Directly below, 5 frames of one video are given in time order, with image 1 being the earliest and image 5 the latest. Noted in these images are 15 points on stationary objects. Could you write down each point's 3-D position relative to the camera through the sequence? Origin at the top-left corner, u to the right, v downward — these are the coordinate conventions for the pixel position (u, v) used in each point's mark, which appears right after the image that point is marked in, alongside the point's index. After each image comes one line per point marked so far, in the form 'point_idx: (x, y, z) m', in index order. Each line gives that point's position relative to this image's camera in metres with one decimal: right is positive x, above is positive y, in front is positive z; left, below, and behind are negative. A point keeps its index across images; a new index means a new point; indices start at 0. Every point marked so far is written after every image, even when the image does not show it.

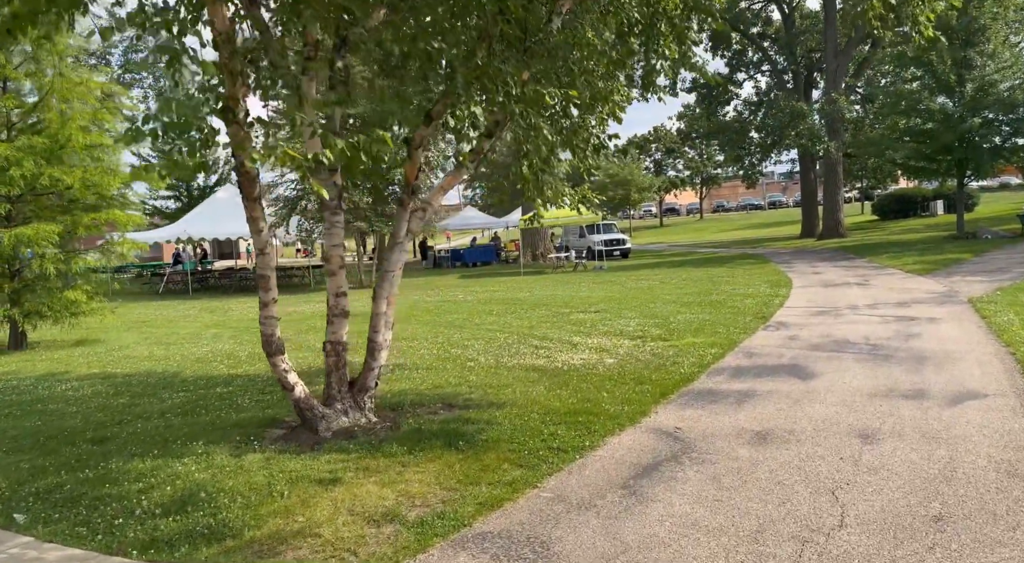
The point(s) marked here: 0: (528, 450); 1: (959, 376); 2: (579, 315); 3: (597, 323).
0: (+0.1, -1.1, +5.1) m
1: (+4.3, -0.9, +7.4) m
2: (+1.1, -0.6, +13.4) m
3: (+1.3, -0.7, +12.4) m
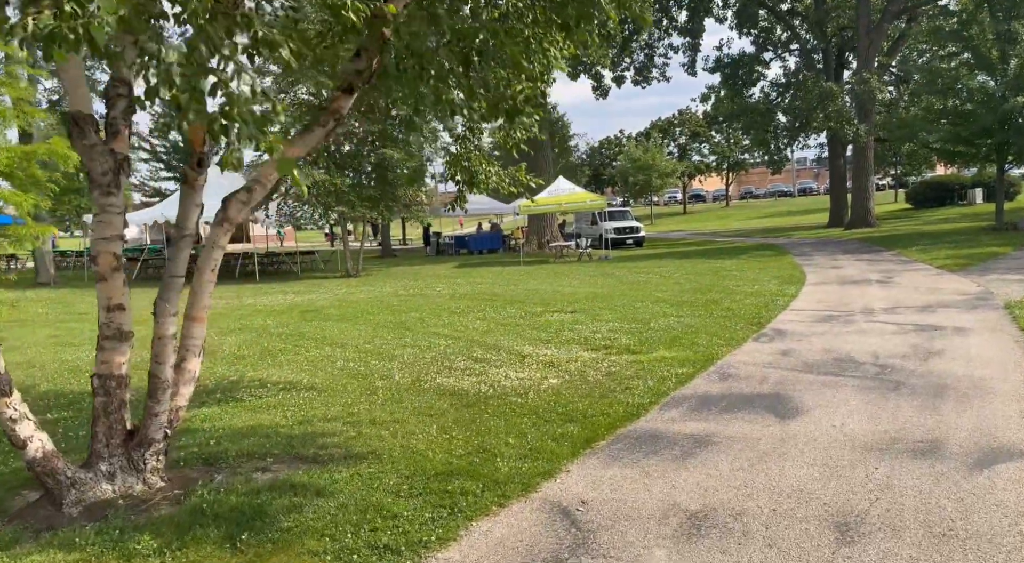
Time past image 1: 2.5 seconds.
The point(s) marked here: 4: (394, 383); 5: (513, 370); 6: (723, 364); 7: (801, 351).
0: (-0.8, -1.2, +3.5) m
1: (+3.4, -1.0, +5.6) m
2: (+0.6, -0.6, +11.8) m
3: (+0.7, -0.6, +10.7) m
4: (-1.1, -0.9, +7.2) m
5: (0.0, -0.9, +7.8) m
6: (+2.2, -0.9, +7.9) m
7: (+3.2, -0.8, +8.6) m
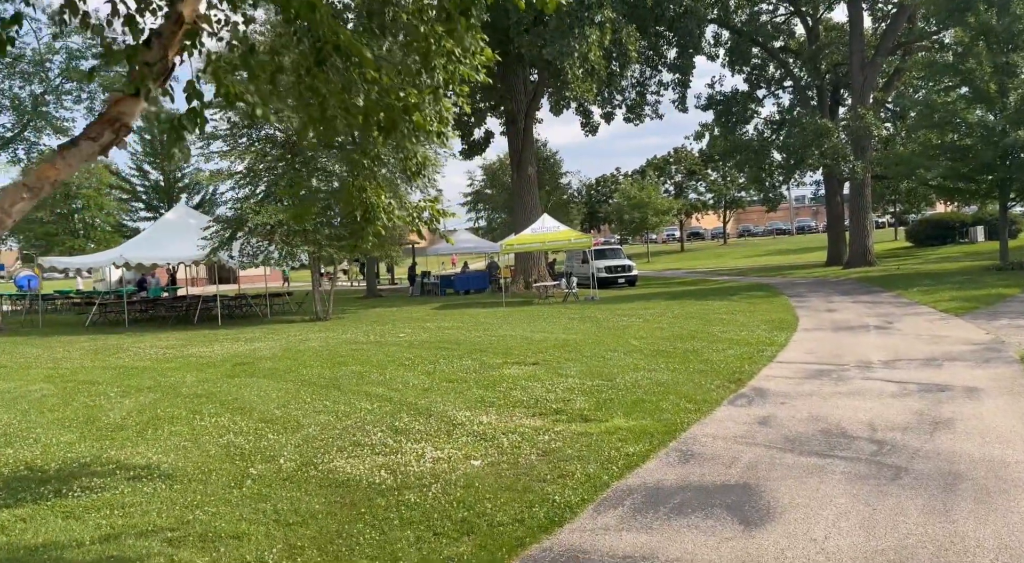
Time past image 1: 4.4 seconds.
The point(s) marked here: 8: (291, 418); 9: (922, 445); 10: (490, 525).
0: (-1.5, -1.5, +2.1) m
1: (+2.8, -1.4, +4.2) m
2: (-0.1, -1.2, +10.4) m
3: (0.0, -1.3, +9.3) m
4: (-1.8, -1.4, +5.8) m
5: (-0.6, -1.4, +6.4) m
6: (+1.5, -1.3, +6.5) m
7: (+2.5, -1.3, +7.2) m
8: (-2.2, -1.4, +7.7) m
9: (+3.3, -1.3, +6.2) m
10: (-0.1, -1.4, +4.6) m
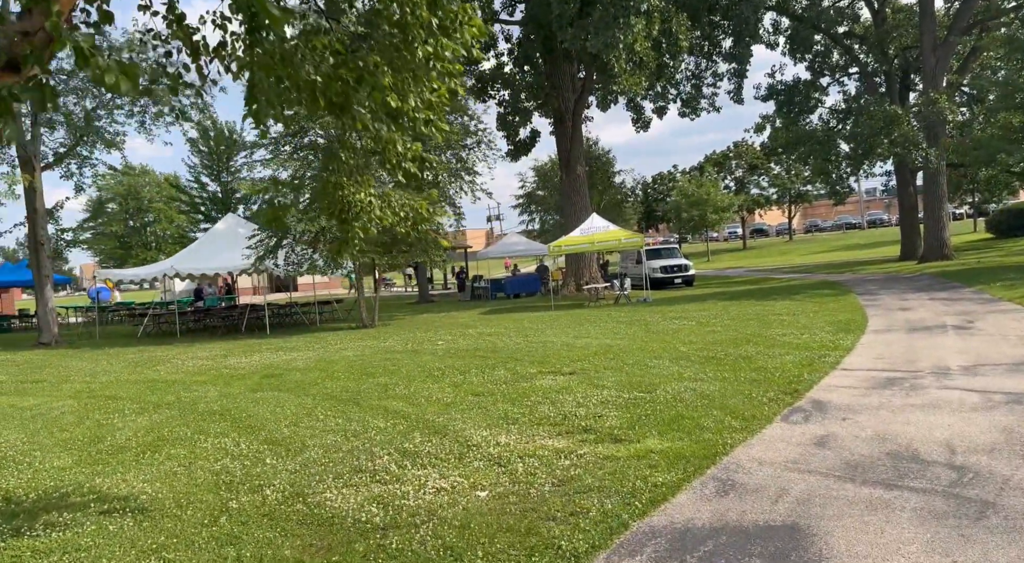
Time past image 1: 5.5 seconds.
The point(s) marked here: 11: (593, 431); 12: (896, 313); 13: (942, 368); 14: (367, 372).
0: (-1.7, -1.6, +1.5) m
1: (+2.7, -1.4, +3.3) m
2: (+0.3, -1.3, +9.7) m
3: (+0.4, -1.3, +8.6) m
4: (-1.7, -1.5, +5.2) m
5: (-0.5, -1.4, +5.7) m
6: (+1.6, -1.3, +5.7) m
7: (+2.7, -1.3, +6.3) m
8: (-2.0, -1.4, +7.1) m
9: (+3.3, -1.3, +5.2) m
10: (-0.2, -1.5, +3.9) m
11: (+0.7, -1.4, +7.0) m
12: (+7.9, -0.6, +15.9) m
13: (+5.2, -1.1, +9.5) m
14: (-2.1, -1.3, +11.4) m
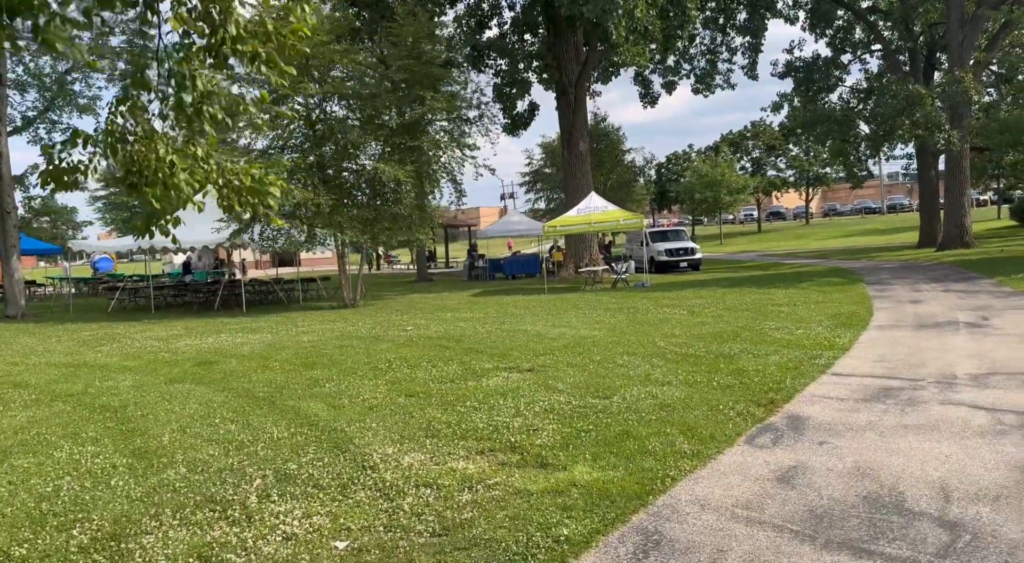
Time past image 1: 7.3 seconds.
0: (-2.5, -1.6, +0.5) m
1: (+1.9, -1.4, +2.1) m
2: (-0.3, -1.1, +8.5) m
3: (-0.3, -1.2, +7.4) m
4: (-2.4, -1.4, +4.1) m
5: (-1.2, -1.4, +4.6) m
6: (+0.9, -1.3, +4.5) m
7: (+2.0, -1.3, +5.1) m
8: (-2.6, -1.3, +6.1) m
9: (+2.6, -1.3, +4.0) m
10: (-0.9, -1.5, +2.8) m
11: (+0.1, -1.3, +5.9) m
12: (+7.4, -0.5, +14.5) m
13: (+4.6, -1.0, +8.2) m
14: (-2.7, -1.1, +10.4) m
